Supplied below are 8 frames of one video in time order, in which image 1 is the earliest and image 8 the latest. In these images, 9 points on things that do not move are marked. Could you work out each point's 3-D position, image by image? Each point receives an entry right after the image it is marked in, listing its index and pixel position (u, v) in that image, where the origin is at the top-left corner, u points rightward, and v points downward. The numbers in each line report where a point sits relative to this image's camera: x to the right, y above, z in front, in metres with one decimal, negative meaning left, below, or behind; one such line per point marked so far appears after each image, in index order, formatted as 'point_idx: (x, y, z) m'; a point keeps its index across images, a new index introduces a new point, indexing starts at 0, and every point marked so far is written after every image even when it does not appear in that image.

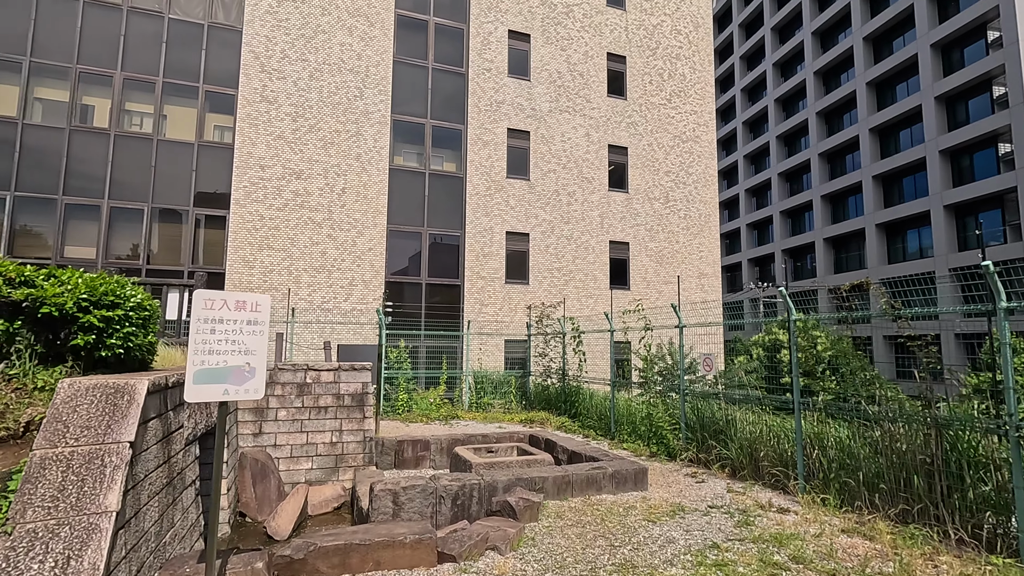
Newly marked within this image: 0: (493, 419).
0: (-0.5, -3.2, +12.9) m
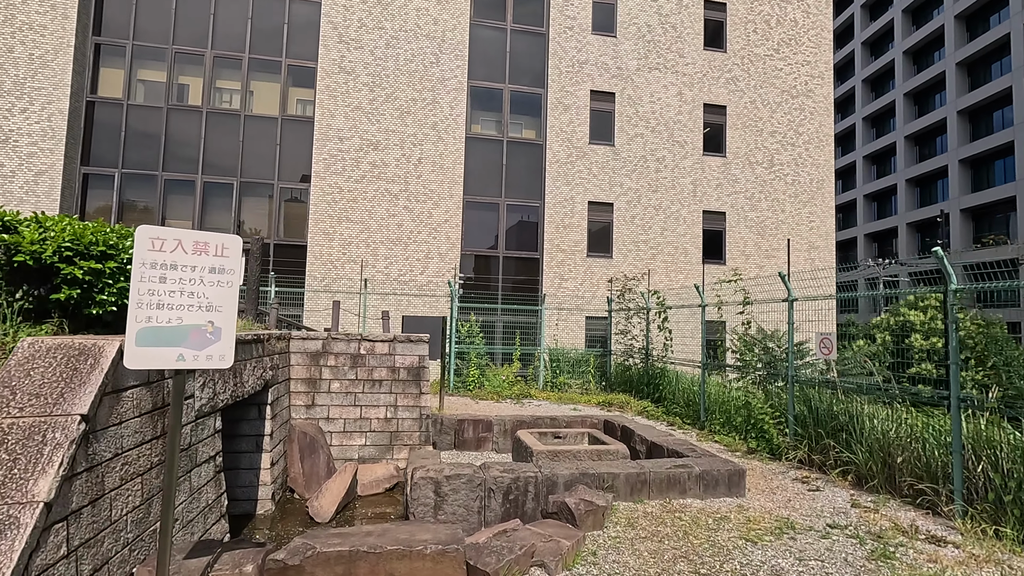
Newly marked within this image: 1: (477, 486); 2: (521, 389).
0: (+1.2, -2.5, +12.0) m
1: (-0.3, -1.8, +4.8) m
2: (+0.2, -2.4, +12.8) m
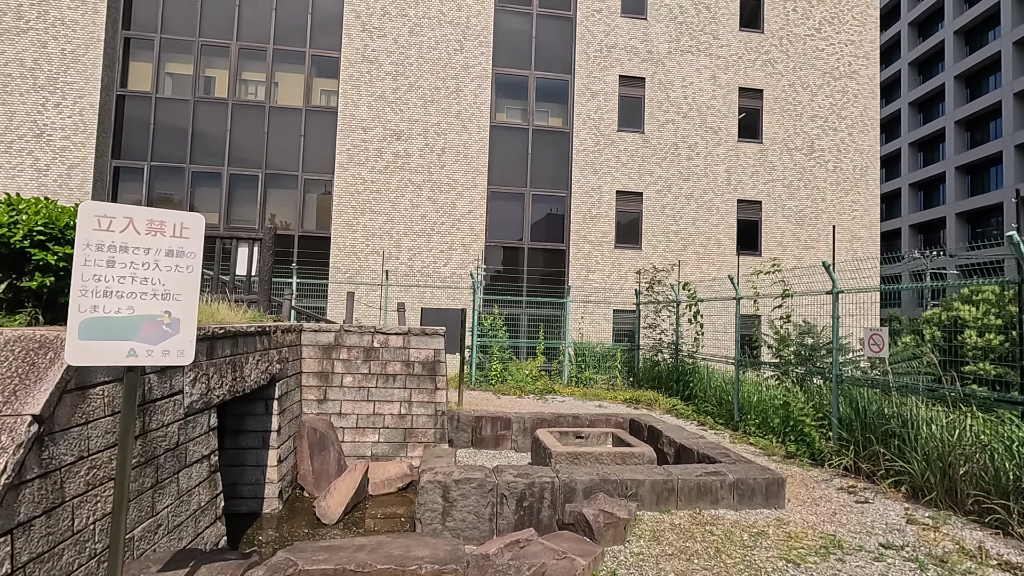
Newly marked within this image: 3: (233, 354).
0: (+1.7, -2.3, +11.5) m
1: (-0.2, -1.7, +4.5) m
2: (+0.8, -2.2, +12.4) m
3: (-2.4, -0.6, +4.6) m
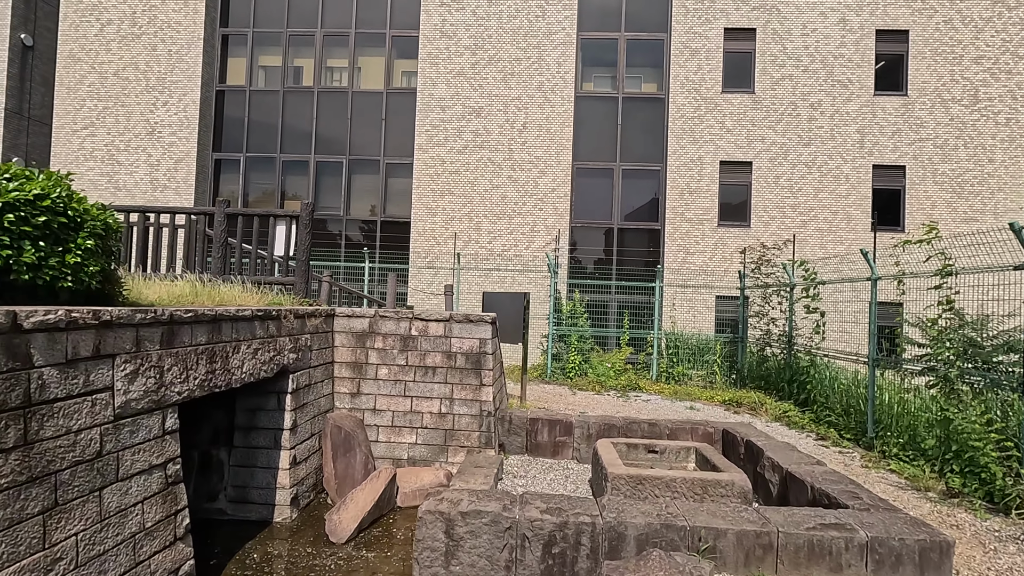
0: (+3.2, -2.0, +9.9) m
1: (0.0, -1.5, +3.4) m
2: (+2.4, -1.9, +11.0) m
3: (-2.2, -0.4, +3.9) m
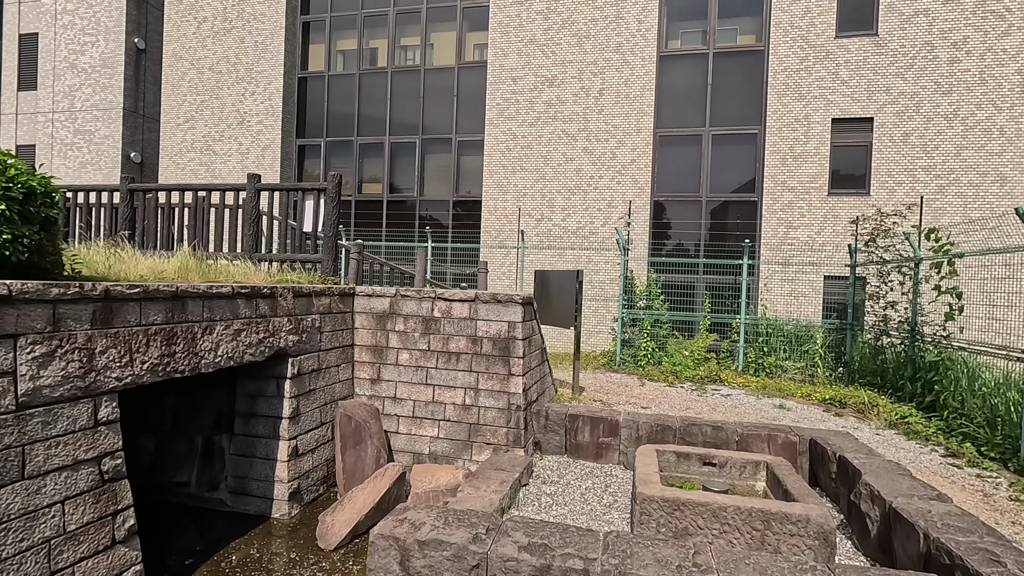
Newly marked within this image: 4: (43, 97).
0: (+4.2, -1.6, +8.5) m
1: (-0.2, -1.4, +2.6) m
2: (+3.6, -1.5, +9.7) m
3: (-2.2, -0.2, +3.4) m
4: (-16.5, +6.7, +18.8) m
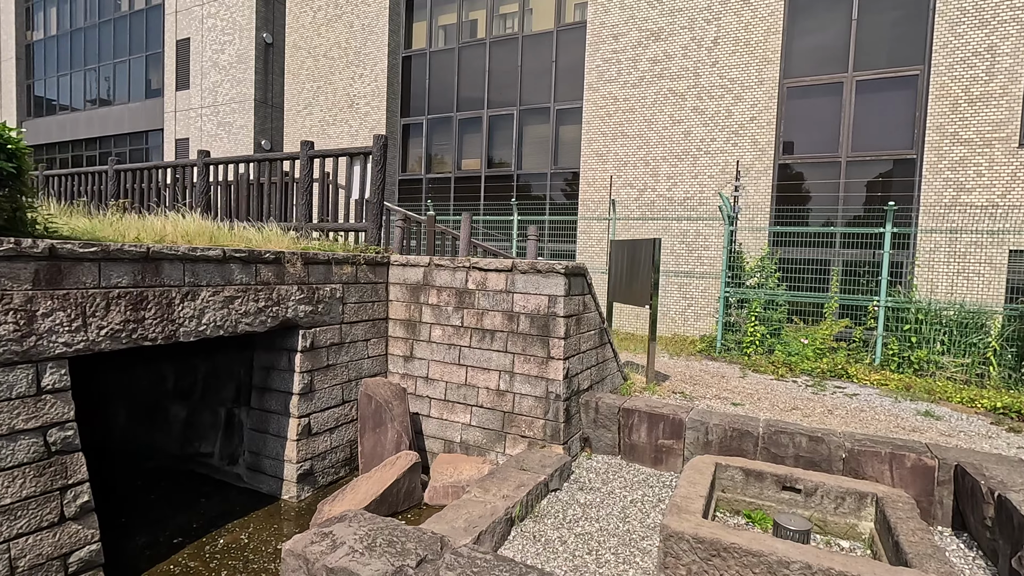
0: (+5.1, -1.3, +6.7) m
1: (-0.5, -1.2, +1.9) m
2: (+4.9, -1.1, +8.0) m
3: (-2.2, 0.0, +3.2) m
4: (-12.6, +7.7, +21.1) m
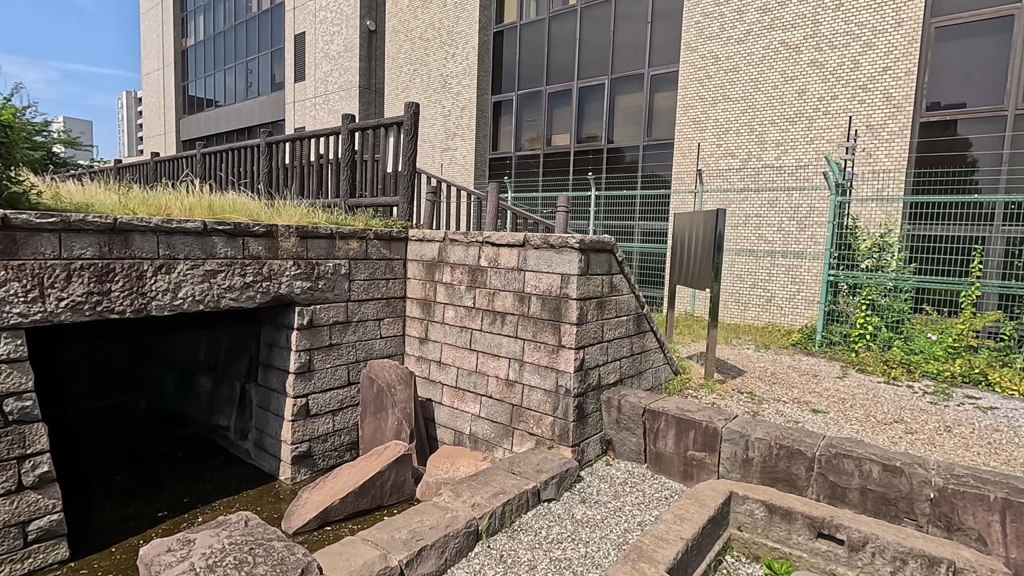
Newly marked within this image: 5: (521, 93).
0: (+5.5, -1.2, +5.0) m
1: (-0.9, -1.1, +1.6) m
2: (+5.6, -0.9, +6.4) m
3: (-2.4, +0.2, +3.1) m
4: (-8.6, +8.6, +22.6) m
5: (+0.3, +6.3, +17.1) m
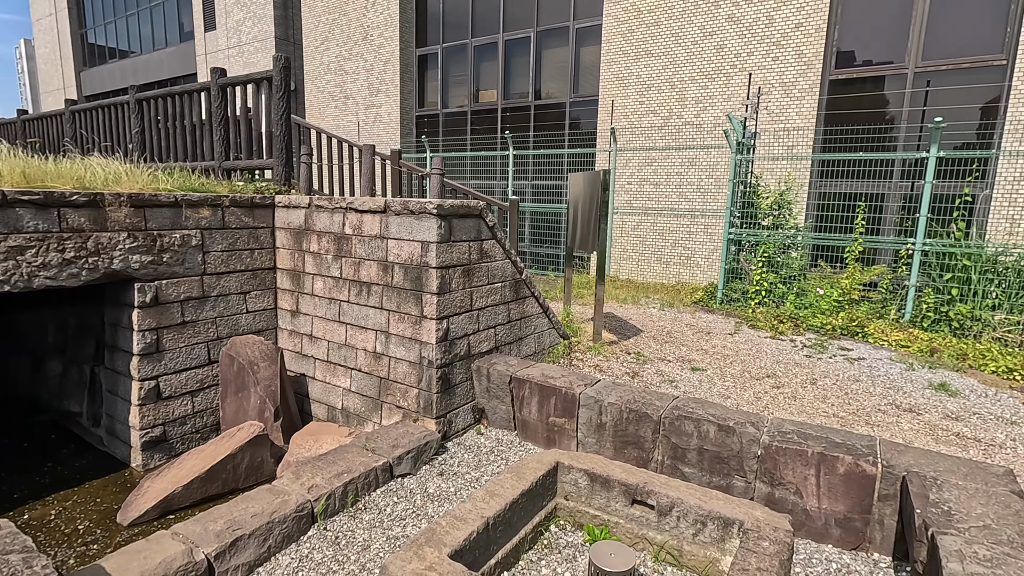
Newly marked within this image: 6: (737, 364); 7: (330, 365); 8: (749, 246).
0: (+4.5, -0.7, +5.4) m
1: (-1.7, -1.1, +1.4) m
2: (+4.4, -0.3, +6.7) m
3: (-3.3, +0.3, +2.7) m
4: (-11.4, +9.9, +20.8) m
5: (-2.0, +7.4, +16.3) m
6: (+2.2, -0.7, +5.2) m
7: (-1.4, -0.6, +4.3) m
8: (+3.7, +0.7, +8.1) m
